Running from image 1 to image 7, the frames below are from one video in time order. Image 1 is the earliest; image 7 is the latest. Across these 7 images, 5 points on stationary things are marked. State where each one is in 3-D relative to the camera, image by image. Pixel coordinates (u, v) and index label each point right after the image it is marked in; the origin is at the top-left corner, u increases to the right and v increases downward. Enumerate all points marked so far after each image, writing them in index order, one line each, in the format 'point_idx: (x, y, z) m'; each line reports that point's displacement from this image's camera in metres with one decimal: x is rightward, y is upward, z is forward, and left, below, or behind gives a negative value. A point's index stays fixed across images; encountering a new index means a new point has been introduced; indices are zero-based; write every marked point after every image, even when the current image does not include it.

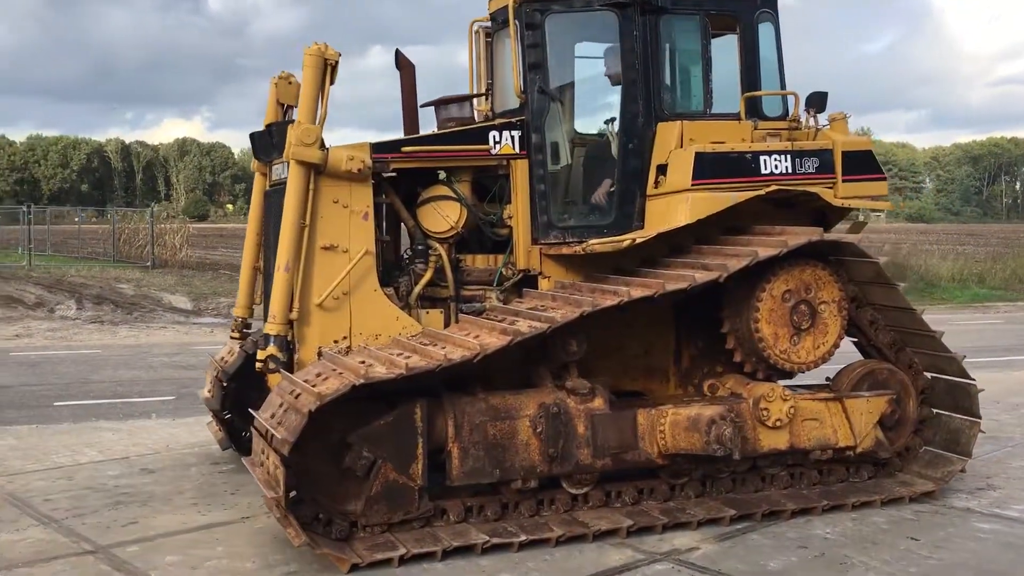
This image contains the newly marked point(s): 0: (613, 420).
0: (+0.6, -0.8, +5.5) m
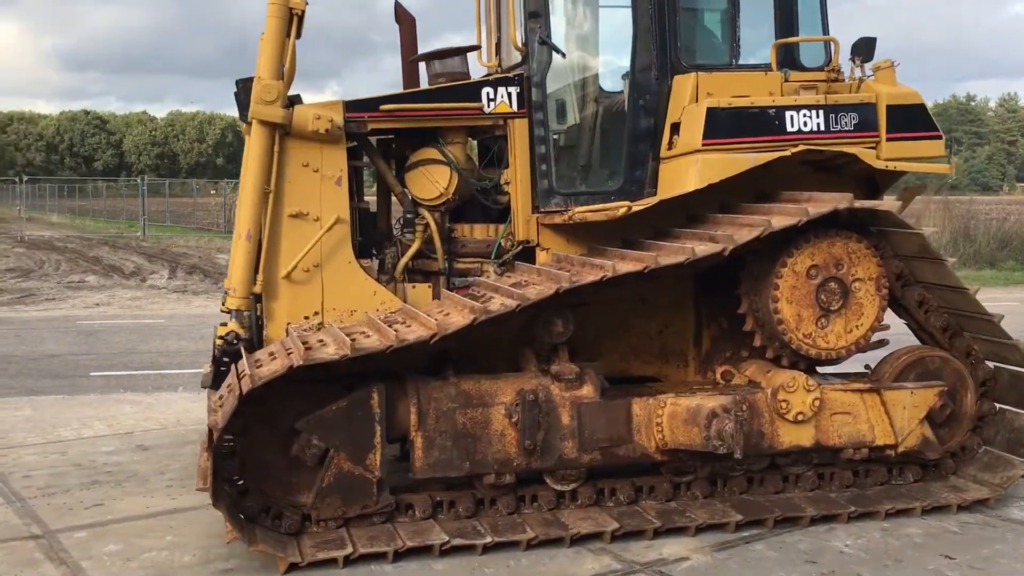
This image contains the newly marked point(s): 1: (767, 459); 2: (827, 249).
0: (+0.5, -0.6, +4.9) m
1: (+1.4, -0.9, +5.2) m
2: (+1.7, +0.2, +5.1) m
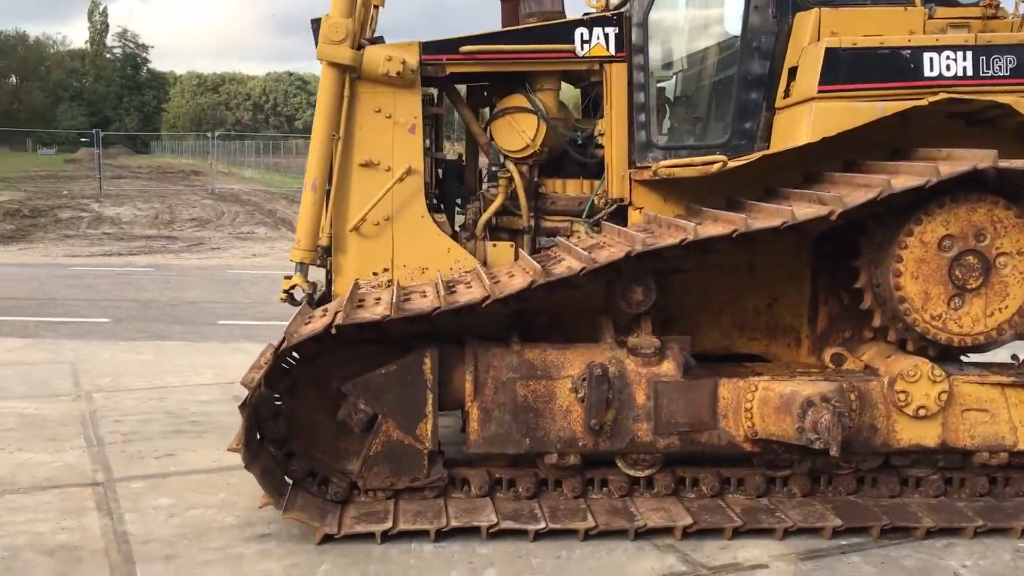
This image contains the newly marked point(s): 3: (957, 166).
0: (+0.8, -0.5, +4.3) m
1: (+1.7, -0.8, +4.5) m
2: (+2.0, +0.3, +4.3) m
3: (+1.9, +0.5, +4.1) m
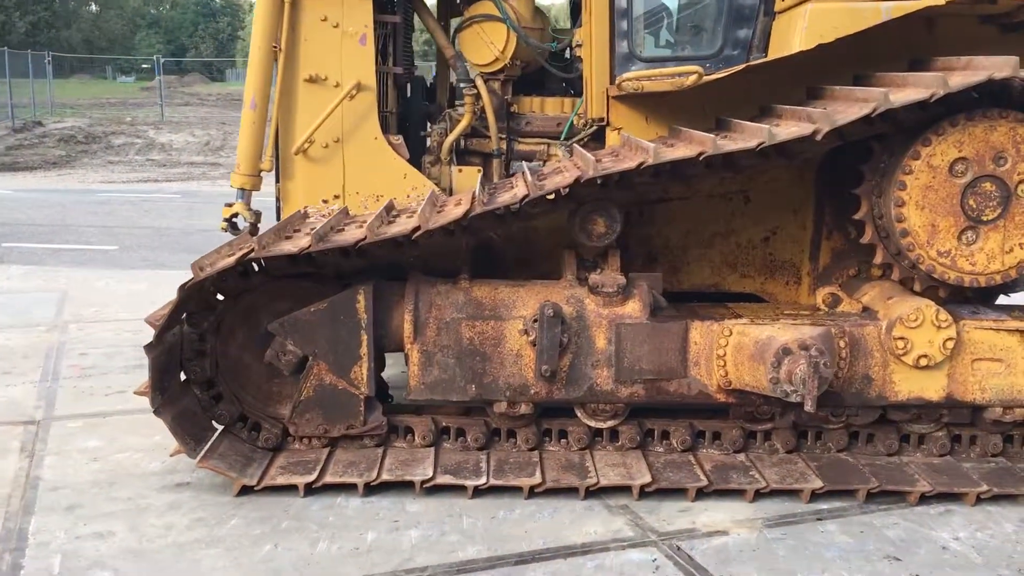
0: (+0.5, -0.2, +3.9) m
1: (+1.5, -0.5, +4.0) m
2: (+1.8, +0.6, +3.7) m
3: (+1.7, +0.8, +3.5) m
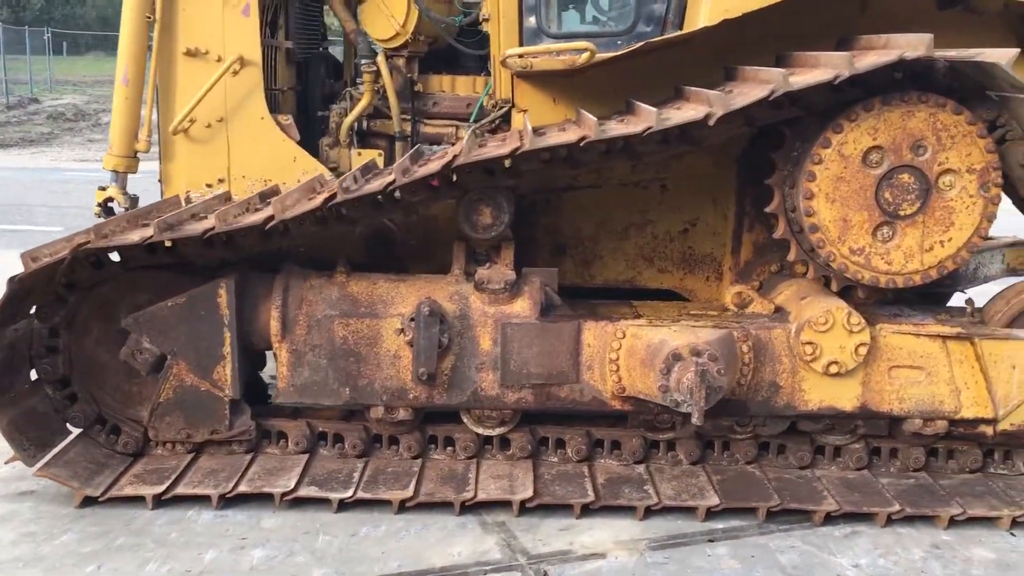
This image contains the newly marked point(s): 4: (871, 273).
0: (+0.1, -0.2, +3.6) m
1: (+1.0, -0.5, +3.7) m
2: (+1.3, +0.6, +3.3) m
3: (+1.2, +0.8, +3.2) m
4: (+1.3, +0.1, +3.5) m
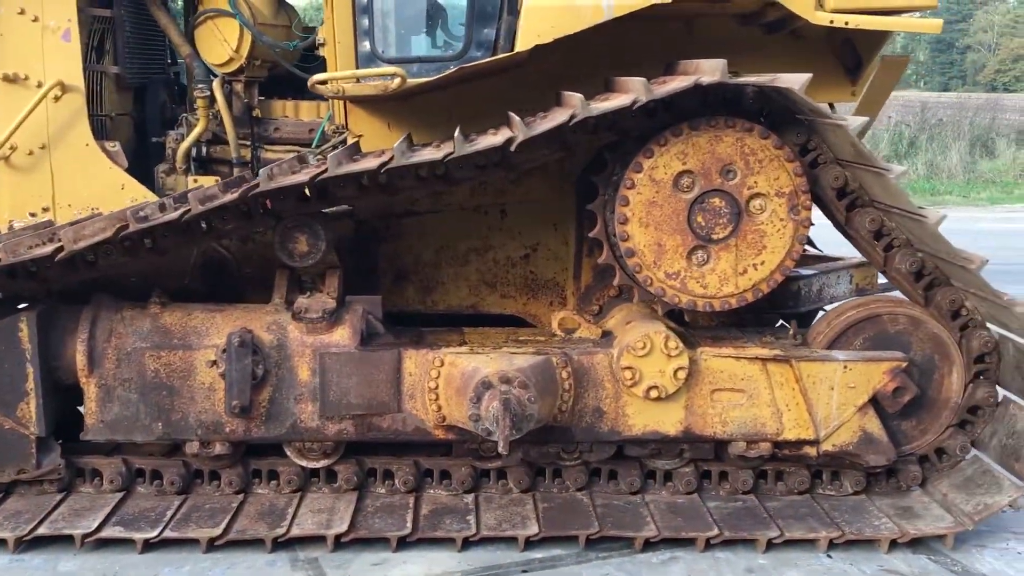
0: (-0.6, -0.3, +3.5) m
1: (+0.4, -0.6, +3.7) m
2: (+0.7, +0.5, +3.3) m
3: (+0.6, +0.7, +3.2) m
4: (+0.6, 0.0, +3.5) m
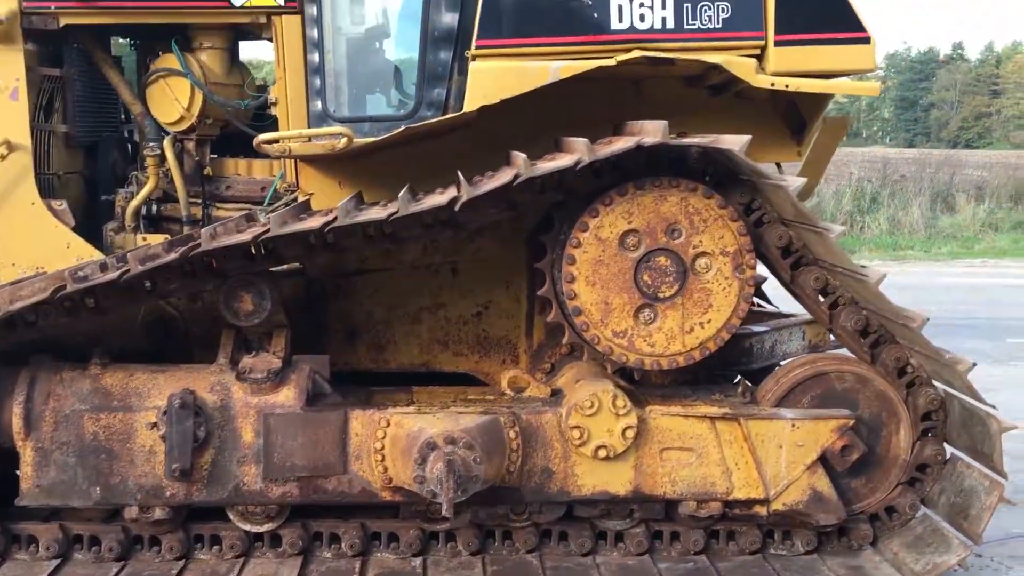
0: (-0.8, -0.5, +3.4) m
1: (+0.2, -0.8, +3.6) m
2: (+0.5, +0.3, +3.4) m
3: (+0.4, +0.5, +3.2) m
4: (+0.4, -0.2, +3.5) m
